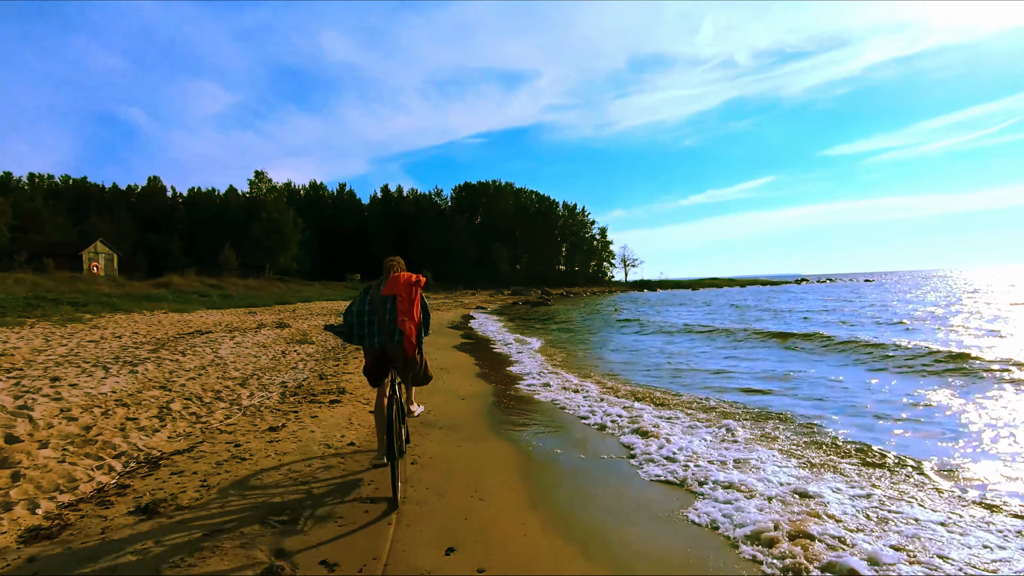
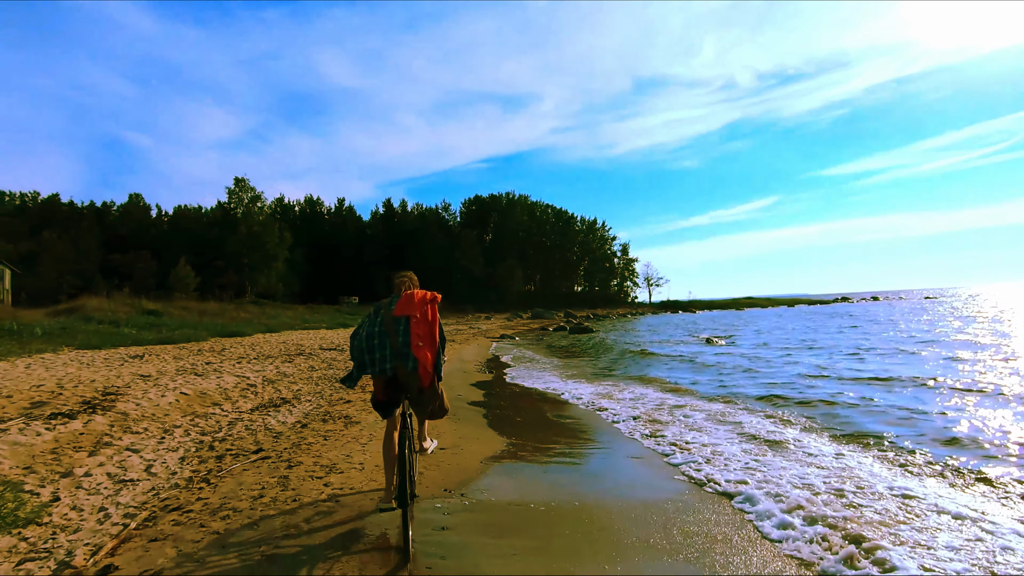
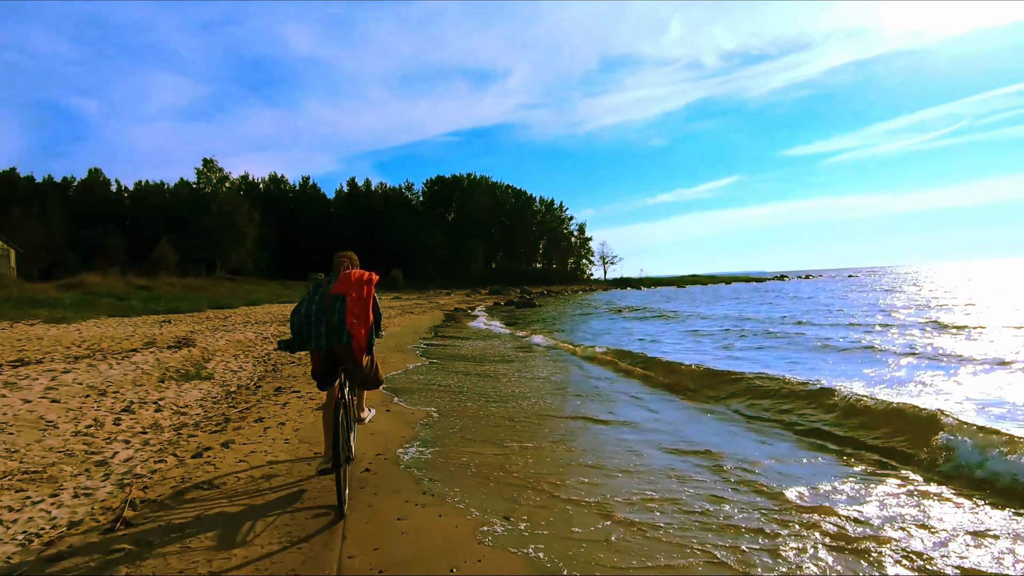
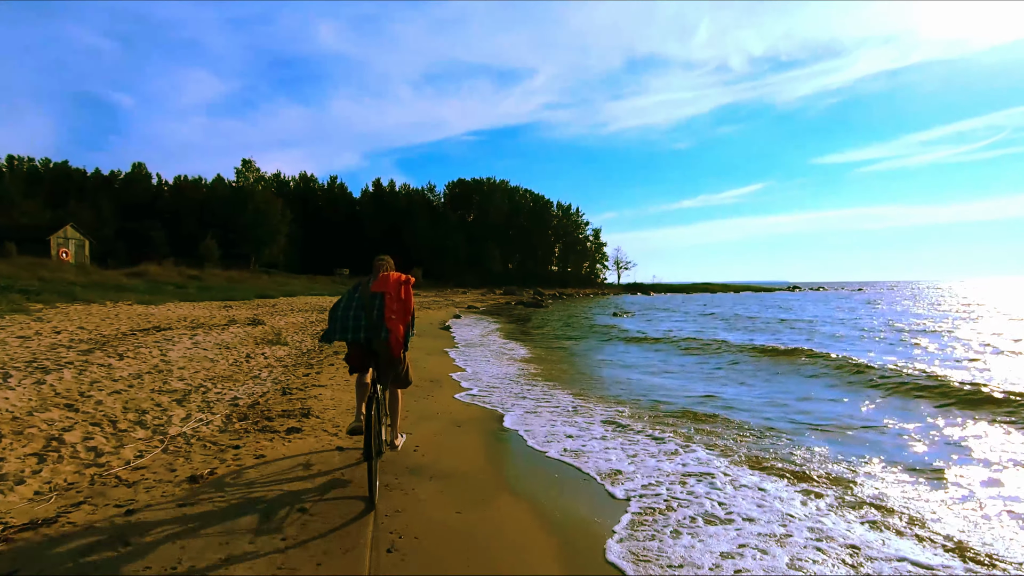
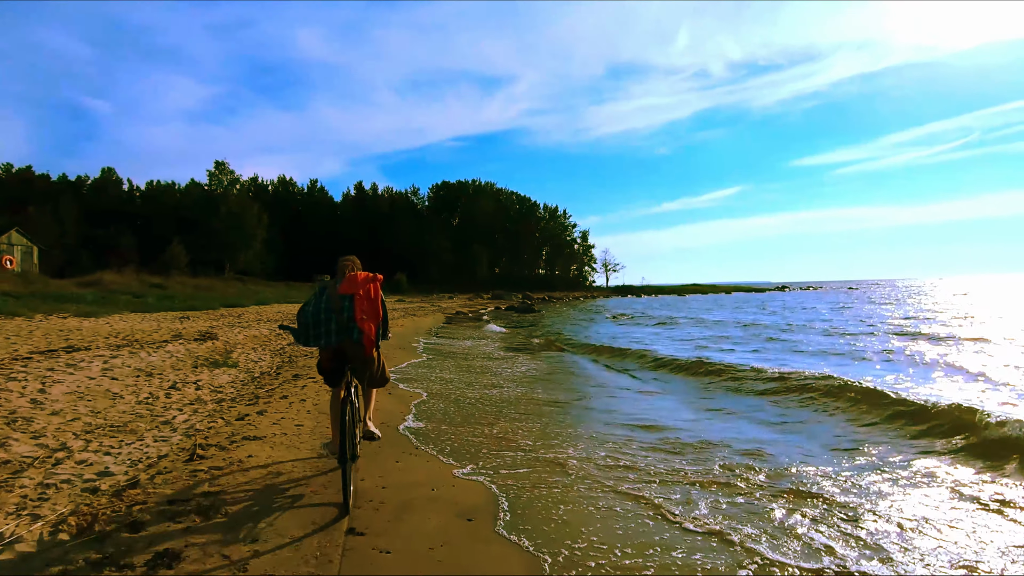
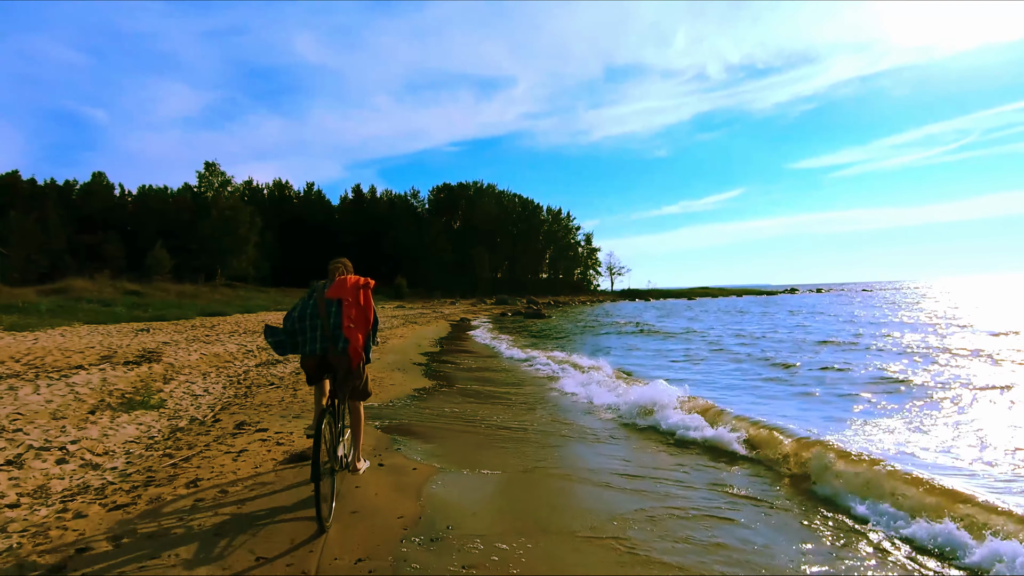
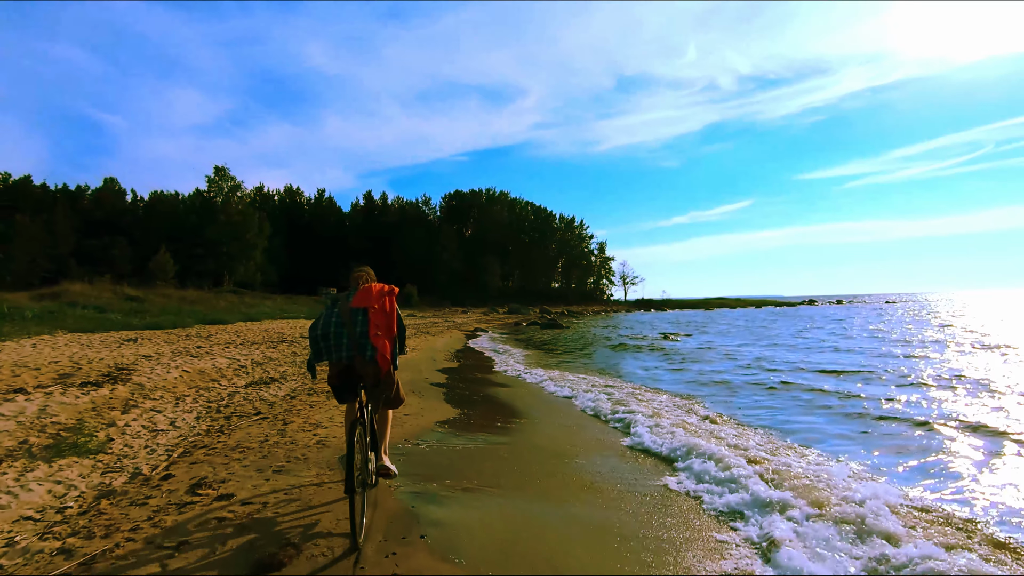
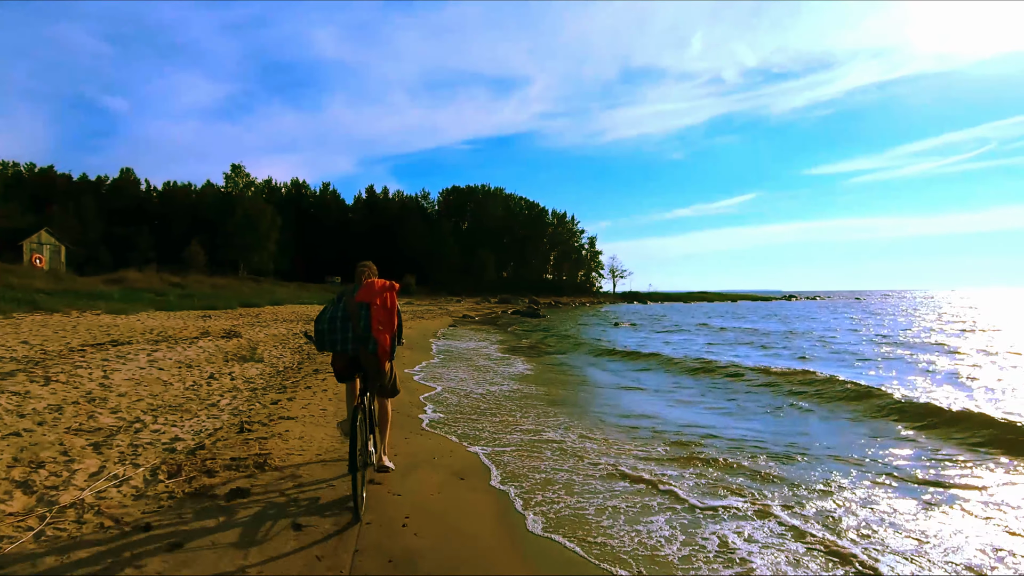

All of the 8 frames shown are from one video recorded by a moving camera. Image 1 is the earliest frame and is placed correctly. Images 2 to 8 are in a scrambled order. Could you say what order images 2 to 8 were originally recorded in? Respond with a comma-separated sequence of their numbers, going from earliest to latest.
4, 8, 5, 3, 6, 7, 2
